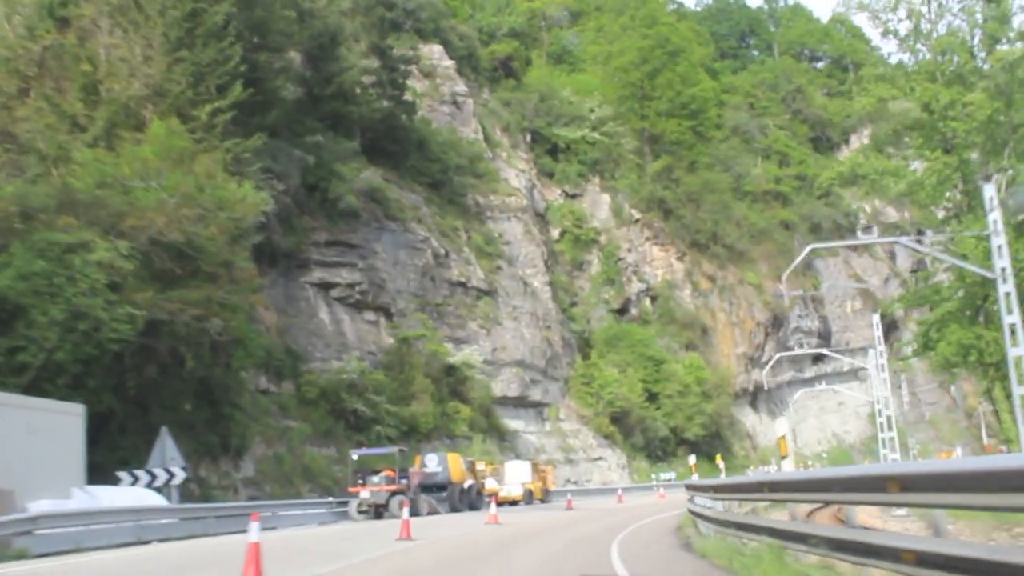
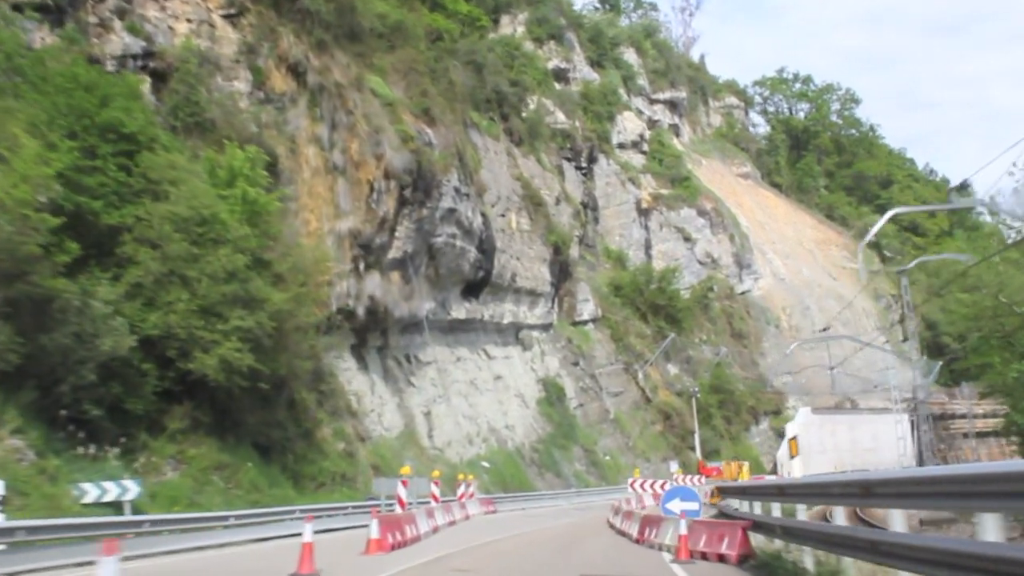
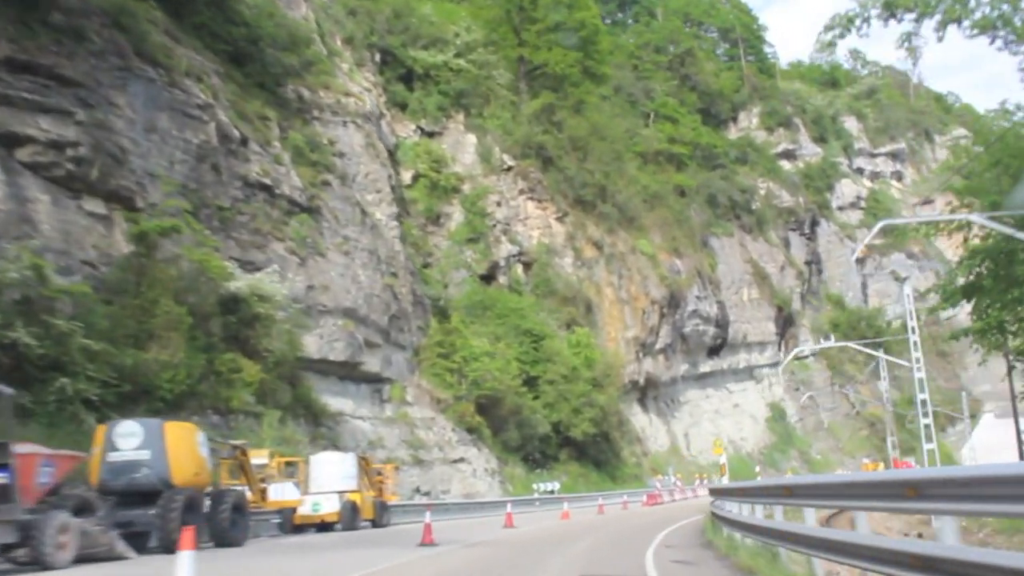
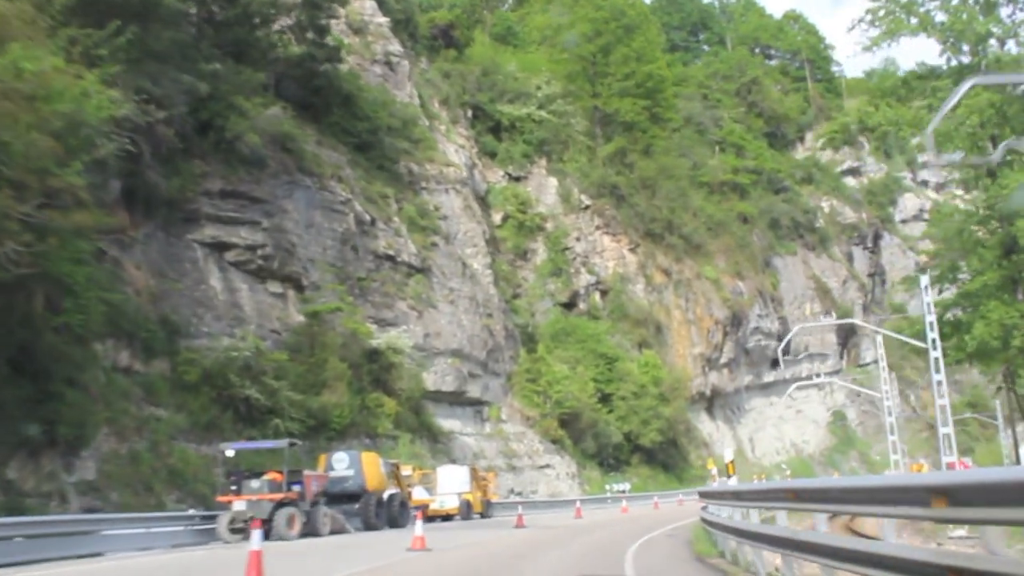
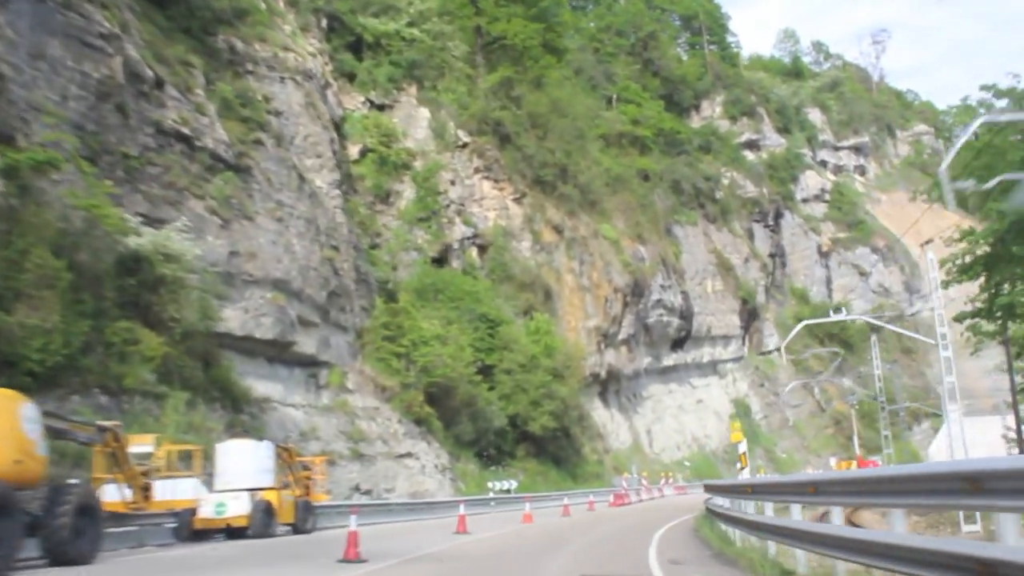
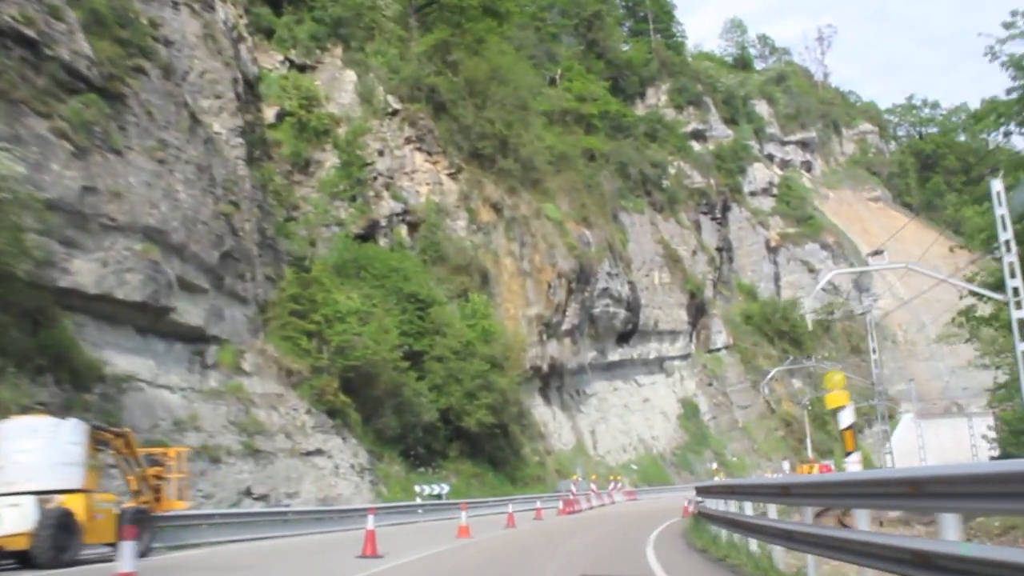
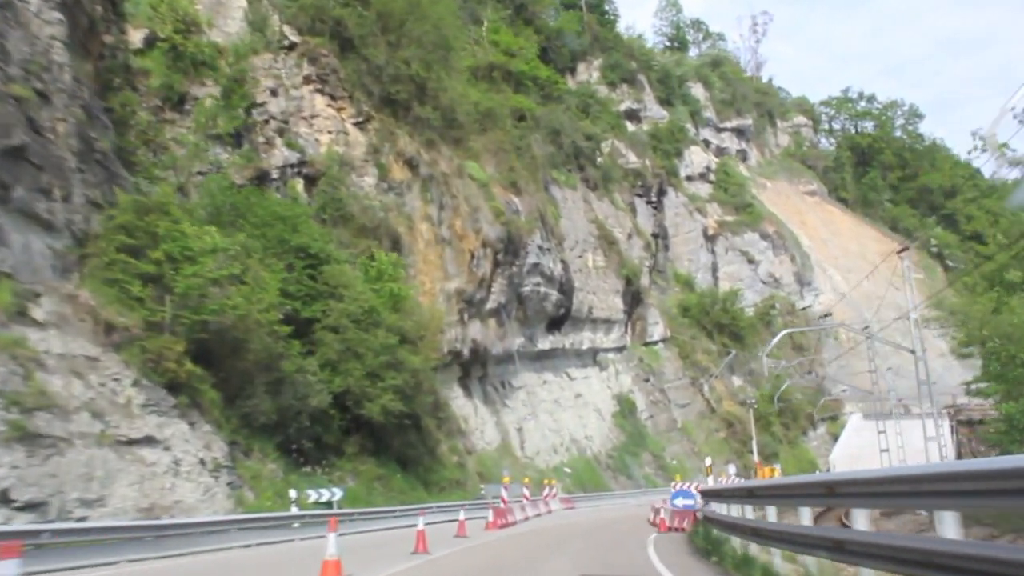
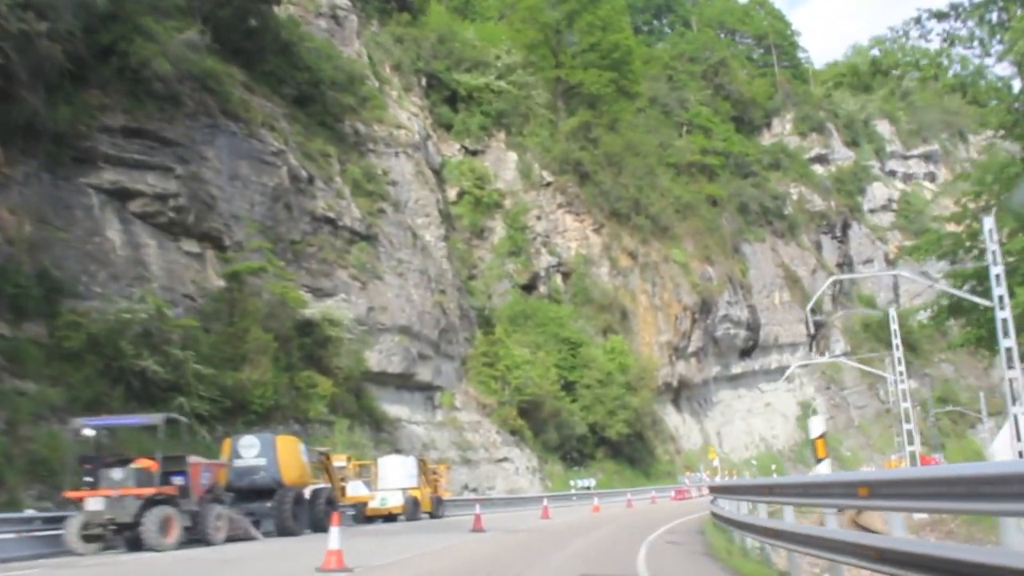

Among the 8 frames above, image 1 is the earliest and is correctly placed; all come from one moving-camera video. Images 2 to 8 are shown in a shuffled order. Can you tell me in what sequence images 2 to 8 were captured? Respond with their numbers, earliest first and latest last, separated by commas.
4, 8, 3, 5, 6, 7, 2
